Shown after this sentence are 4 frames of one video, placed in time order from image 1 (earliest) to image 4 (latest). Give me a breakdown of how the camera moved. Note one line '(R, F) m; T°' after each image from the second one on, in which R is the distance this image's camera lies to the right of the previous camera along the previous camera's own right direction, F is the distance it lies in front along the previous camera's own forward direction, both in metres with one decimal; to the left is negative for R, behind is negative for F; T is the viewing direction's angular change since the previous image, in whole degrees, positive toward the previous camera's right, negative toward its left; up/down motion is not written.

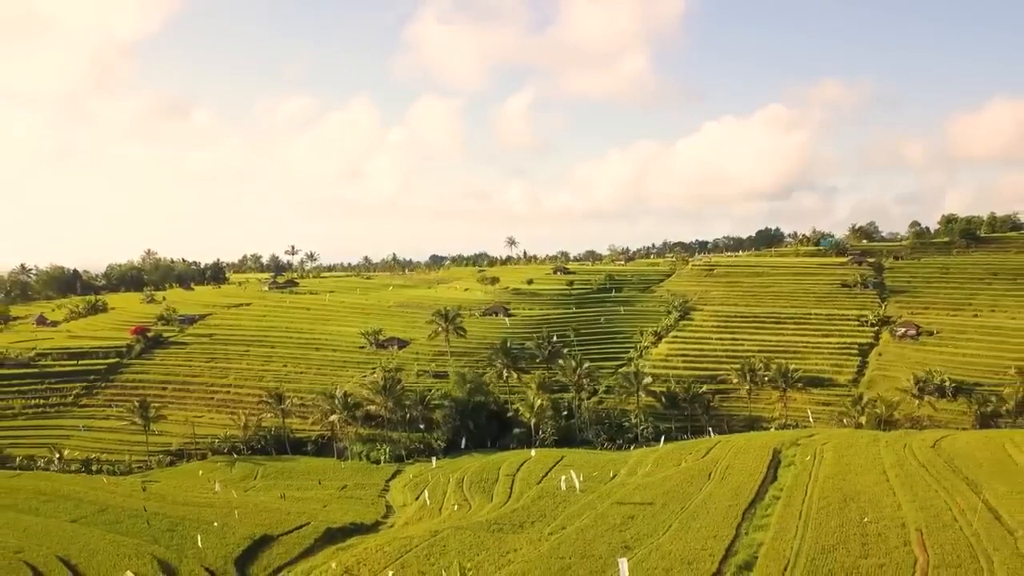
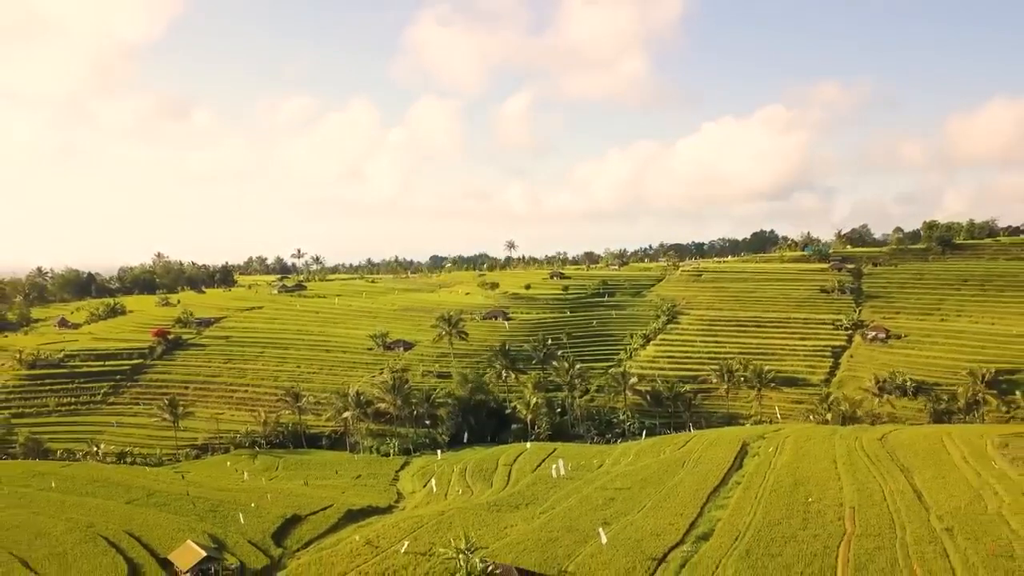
(+0.2, -7.6) m; 0°
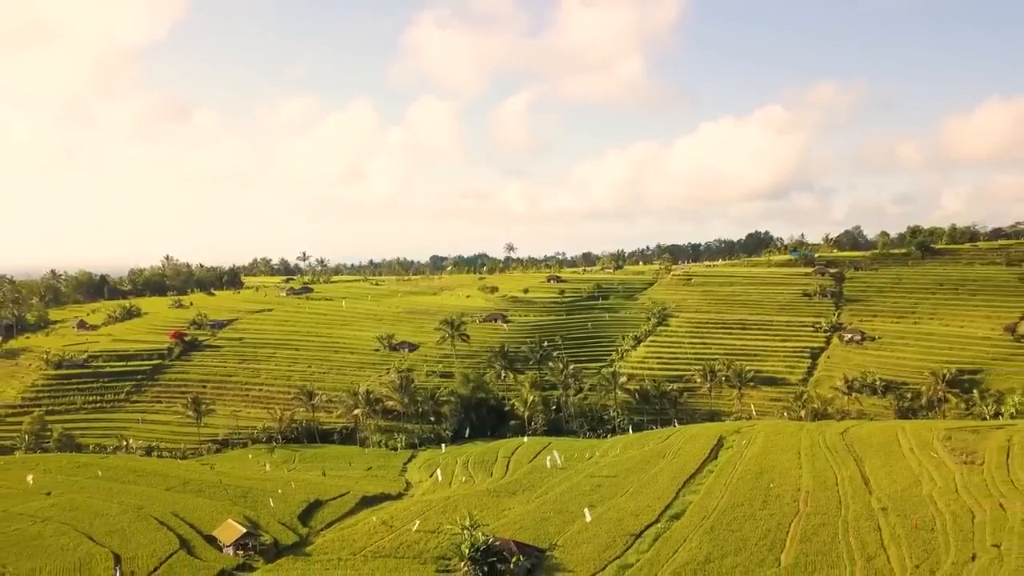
(+0.1, -7.0) m; 0°
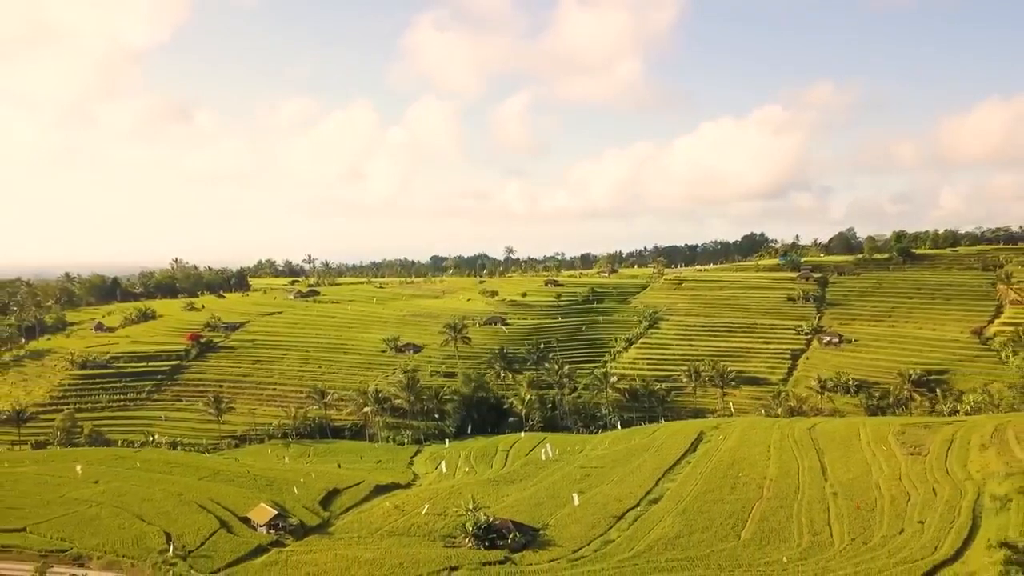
(+0.2, -7.3) m; 0°
